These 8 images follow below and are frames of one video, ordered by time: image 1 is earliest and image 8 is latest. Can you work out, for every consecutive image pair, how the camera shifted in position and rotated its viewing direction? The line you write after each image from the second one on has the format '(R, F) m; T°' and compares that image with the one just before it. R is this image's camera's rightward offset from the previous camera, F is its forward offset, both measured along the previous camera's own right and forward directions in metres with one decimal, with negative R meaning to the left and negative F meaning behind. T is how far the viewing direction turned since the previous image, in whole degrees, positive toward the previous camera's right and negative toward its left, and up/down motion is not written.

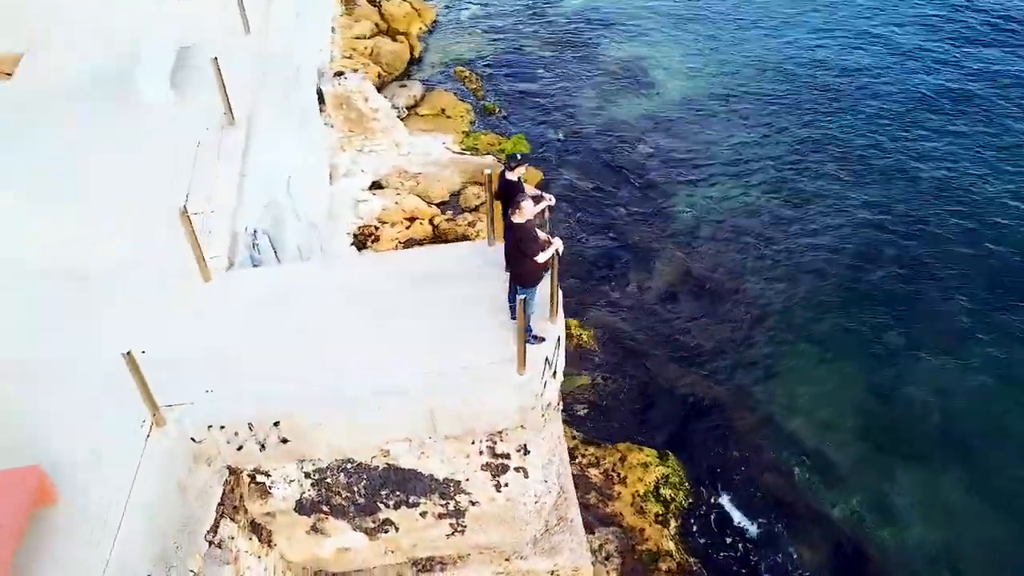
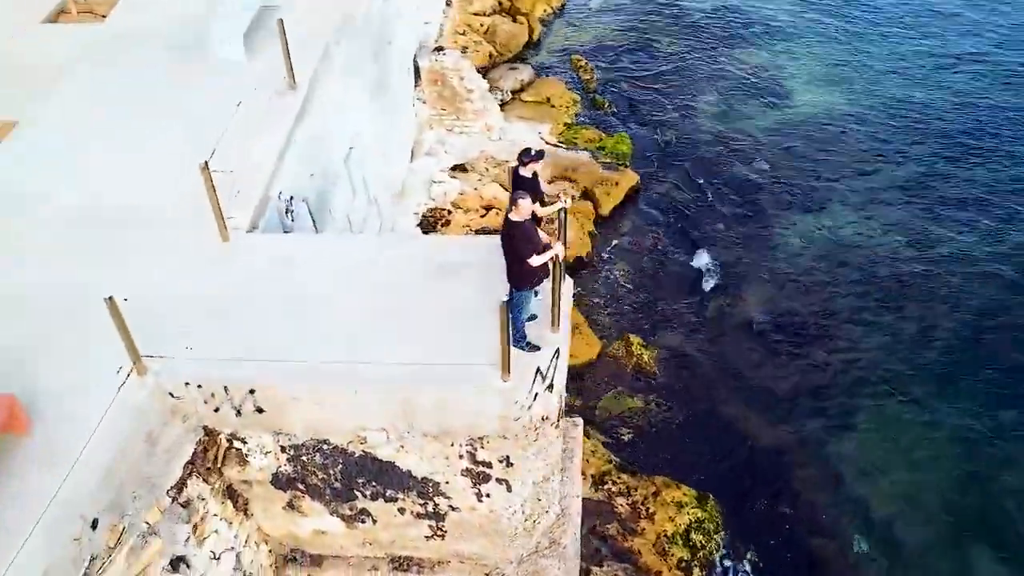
(+1.0, +0.5) m; -9°
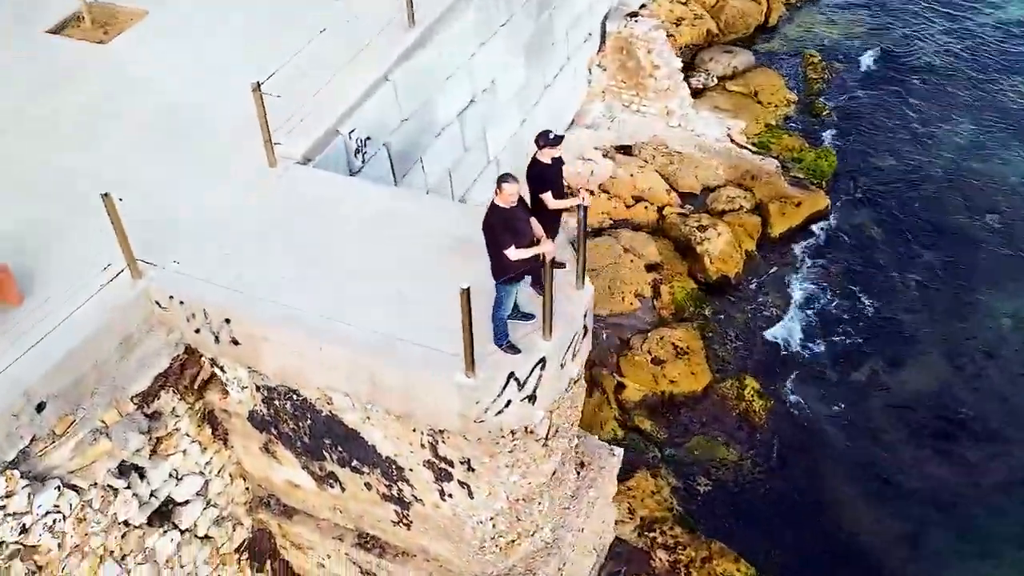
(+1.5, +1.0) m; -16°
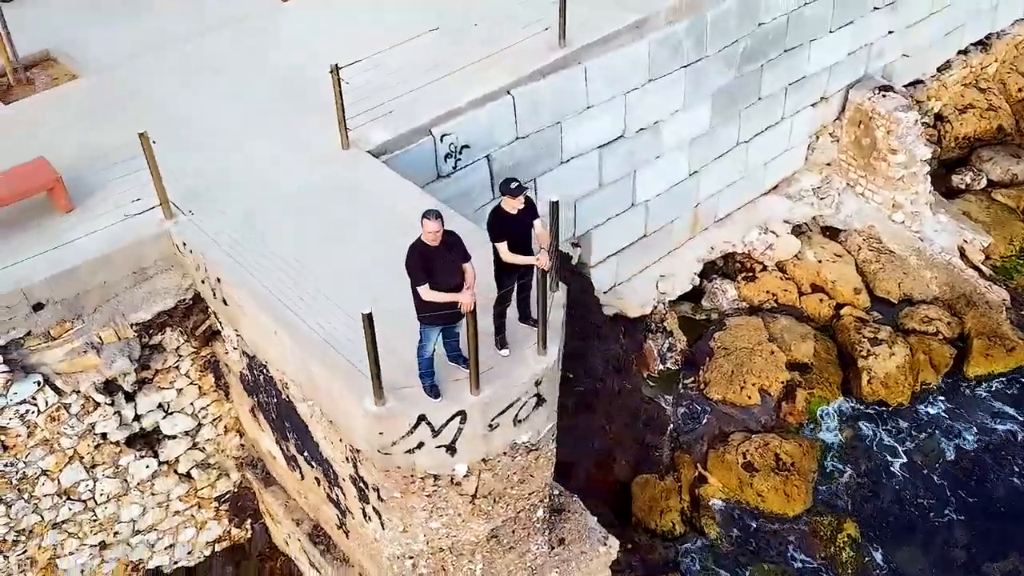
(+1.8, +0.8) m; -19°
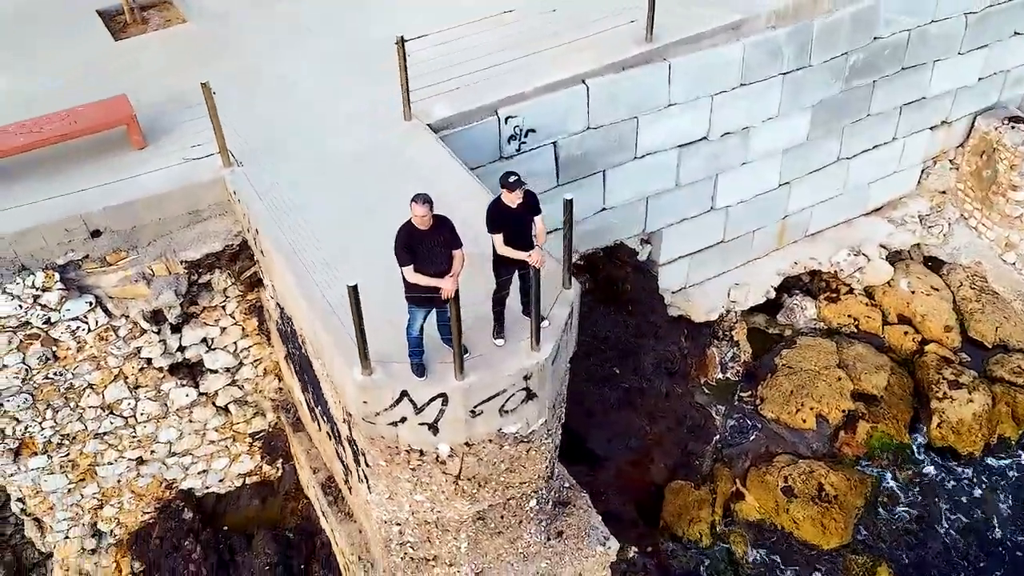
(+0.8, 0.0) m; -9°
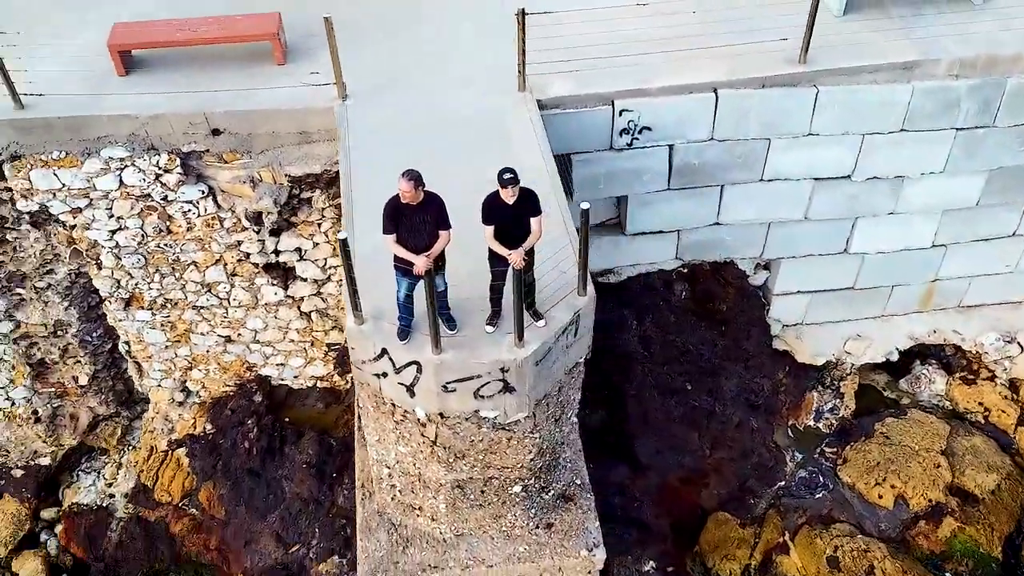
(+1.4, +0.1) m; -15°
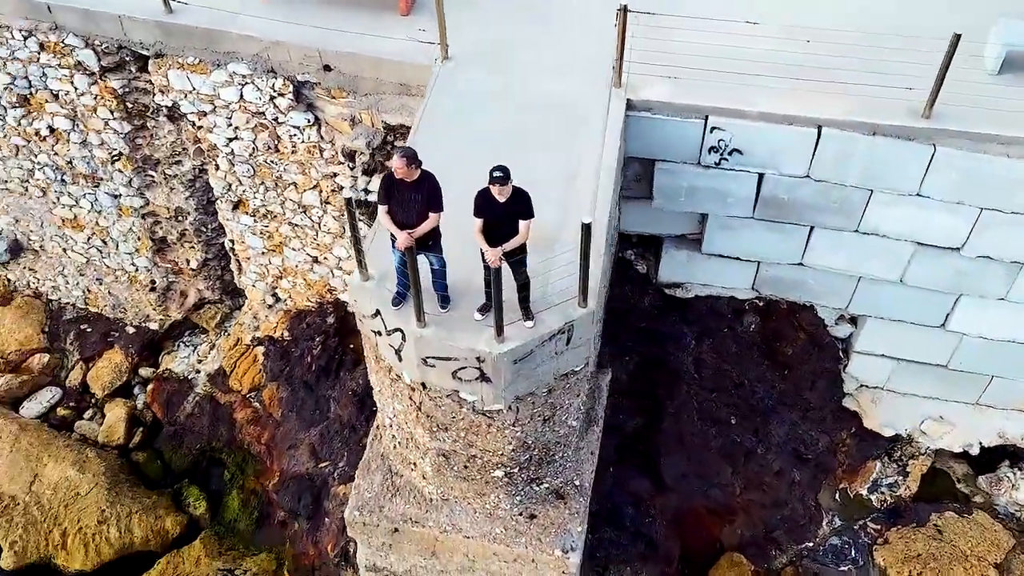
(+1.2, +0.1) m; -13°
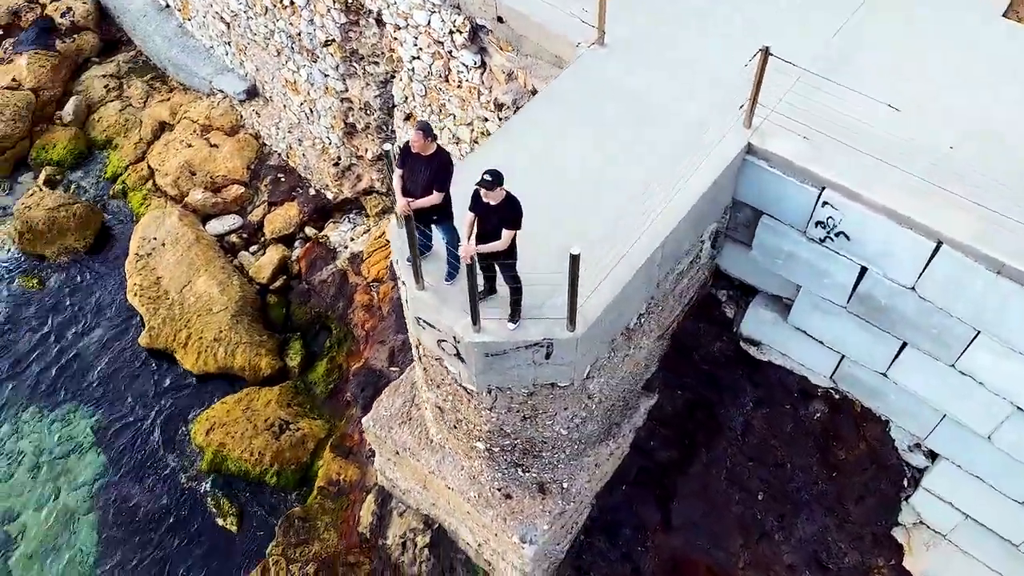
(+1.7, +0.2) m; -17°
